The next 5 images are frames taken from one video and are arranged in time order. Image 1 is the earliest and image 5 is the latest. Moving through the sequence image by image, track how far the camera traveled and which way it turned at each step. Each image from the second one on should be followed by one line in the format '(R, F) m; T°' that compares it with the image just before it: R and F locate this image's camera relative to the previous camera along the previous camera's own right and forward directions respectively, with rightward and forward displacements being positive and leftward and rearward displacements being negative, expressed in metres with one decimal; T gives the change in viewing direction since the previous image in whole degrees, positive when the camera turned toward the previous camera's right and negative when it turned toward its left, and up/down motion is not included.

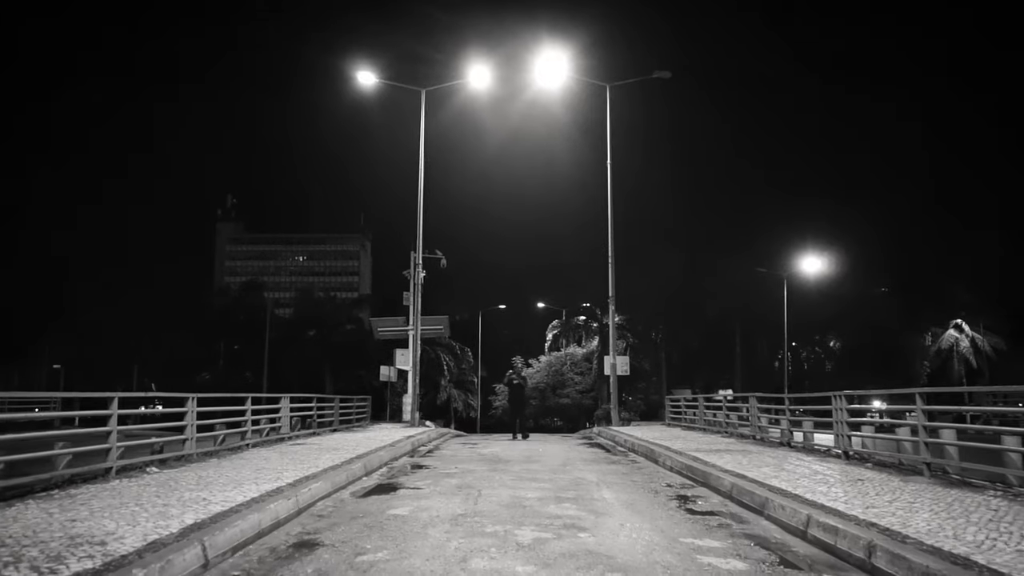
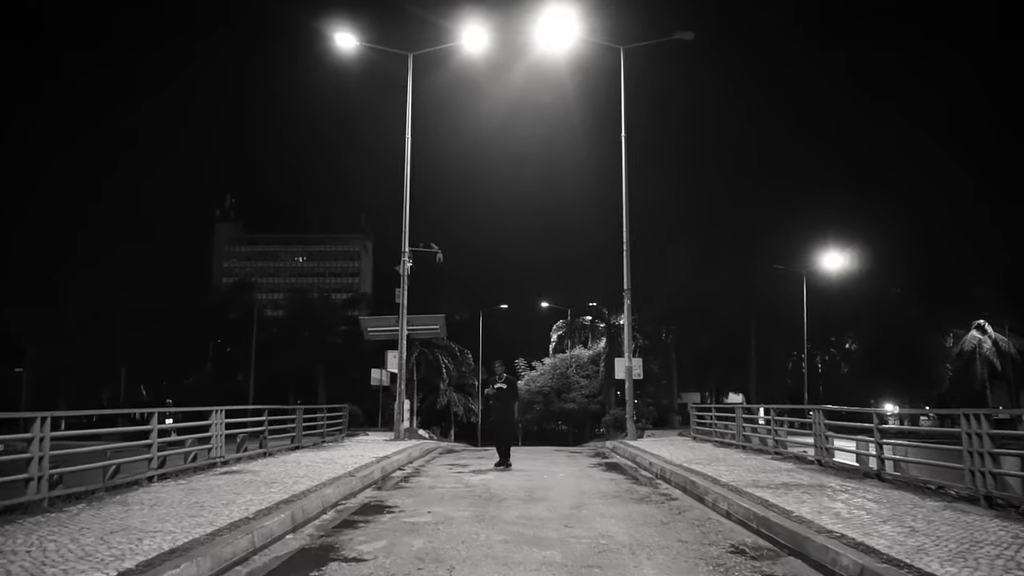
(+0.1, +4.0) m; 0°
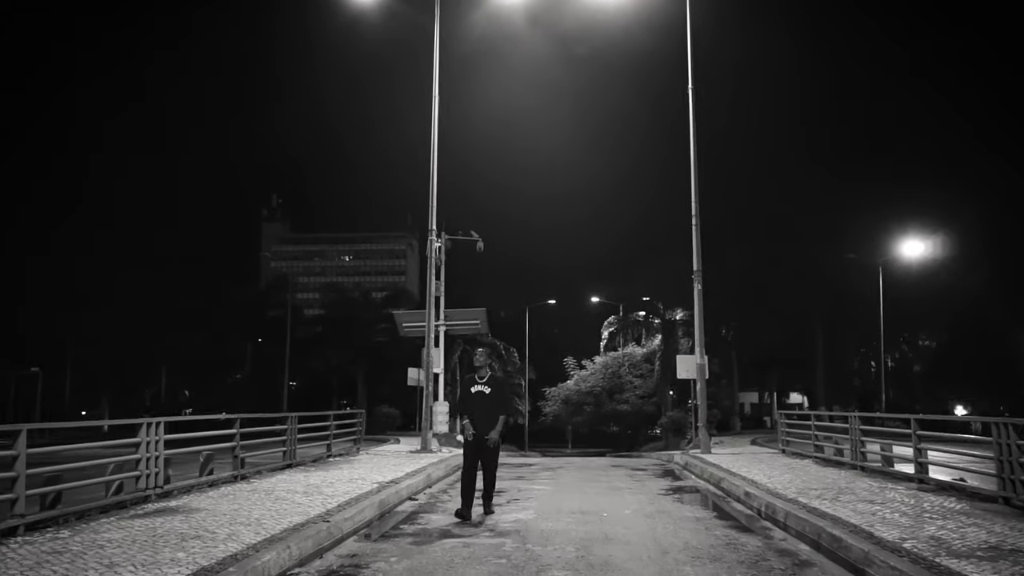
(+0.1, +4.2) m; -3°
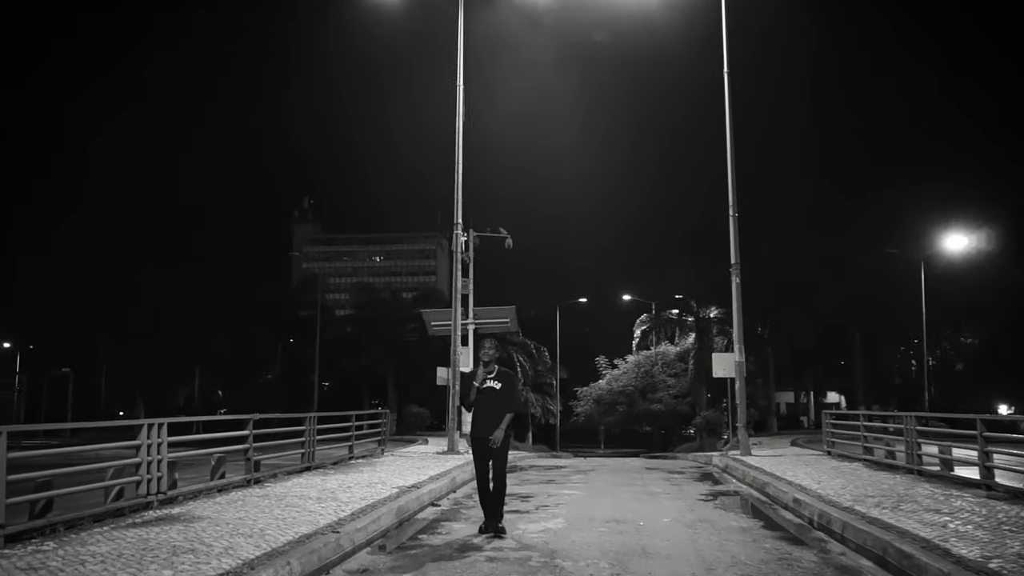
(+0.1, +0.8) m; -2°
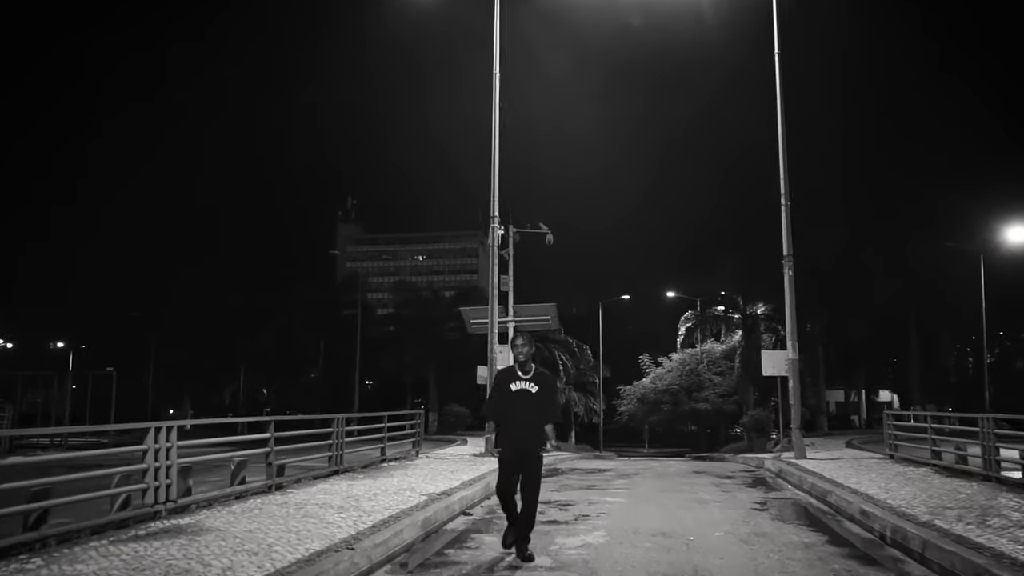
(+0.1, +0.9) m; -3°
